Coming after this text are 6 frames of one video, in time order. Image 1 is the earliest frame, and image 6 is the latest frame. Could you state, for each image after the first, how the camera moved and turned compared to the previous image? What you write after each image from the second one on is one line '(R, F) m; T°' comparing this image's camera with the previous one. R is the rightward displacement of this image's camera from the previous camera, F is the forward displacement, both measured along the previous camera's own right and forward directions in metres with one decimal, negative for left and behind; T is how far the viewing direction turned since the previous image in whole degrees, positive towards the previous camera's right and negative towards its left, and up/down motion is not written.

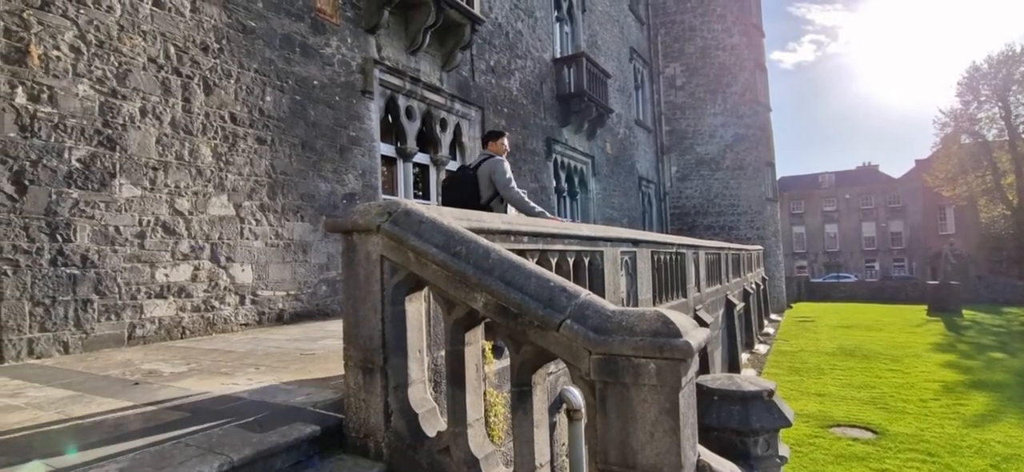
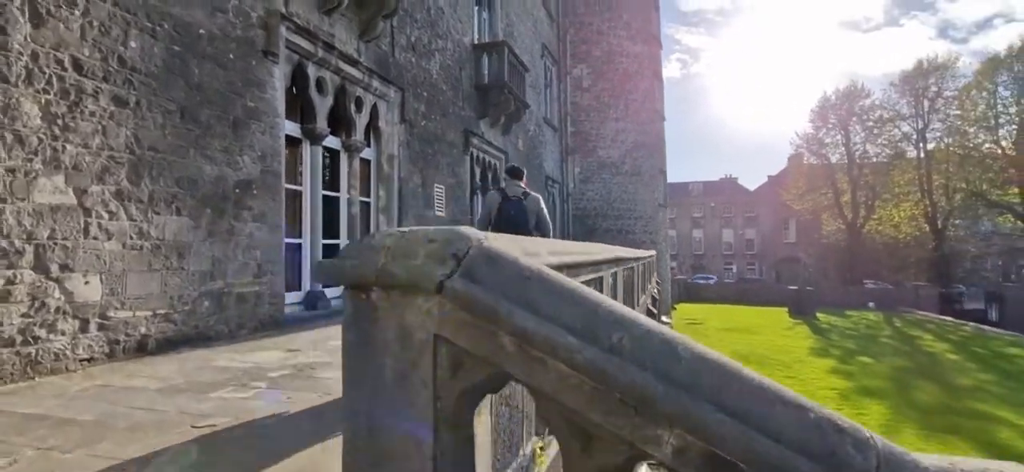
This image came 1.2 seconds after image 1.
(-0.6, +1.3) m; +11°
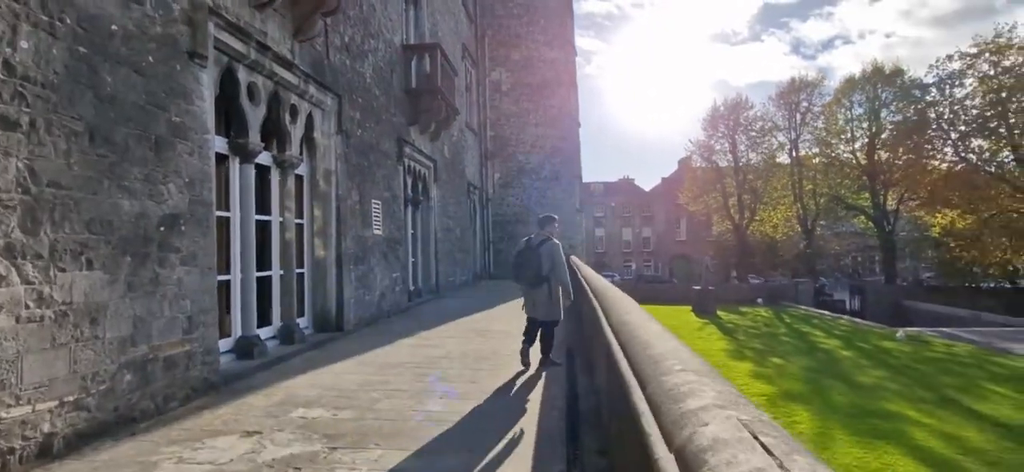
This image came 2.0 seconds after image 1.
(-0.7, +0.8) m; +9°
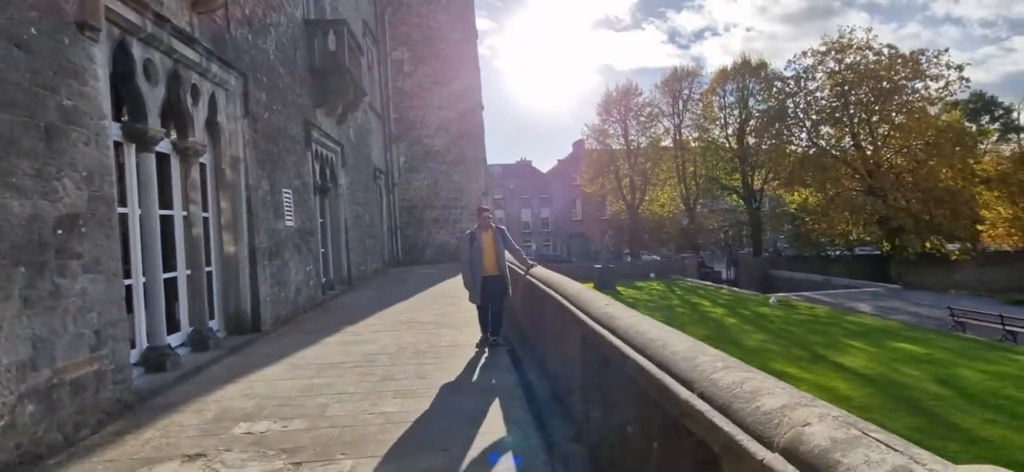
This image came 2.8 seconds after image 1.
(-0.4, +0.2) m; +10°
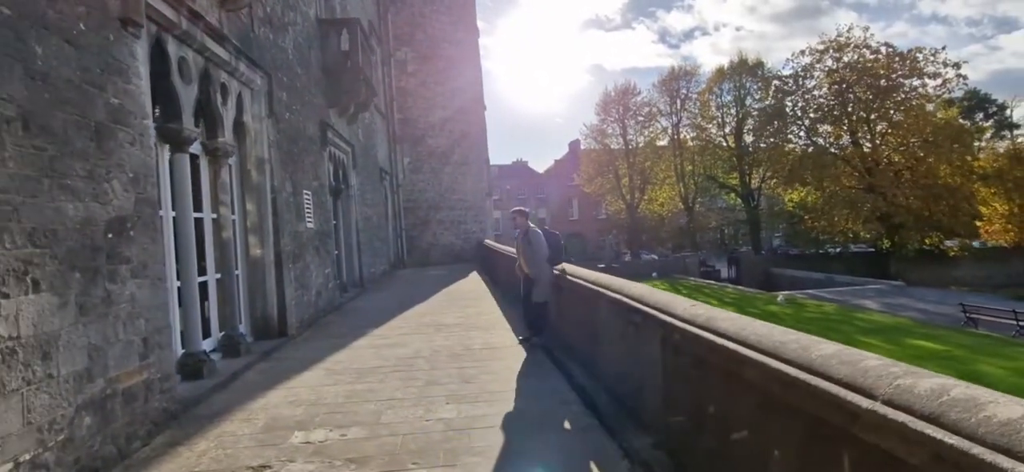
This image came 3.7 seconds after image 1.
(-0.5, +0.1) m; +1°
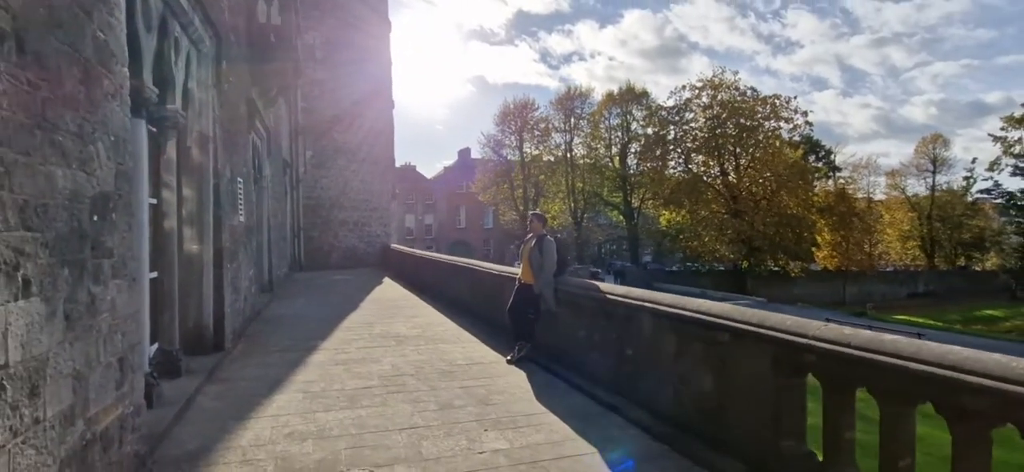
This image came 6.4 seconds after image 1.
(-1.2, +0.7) m; +12°
